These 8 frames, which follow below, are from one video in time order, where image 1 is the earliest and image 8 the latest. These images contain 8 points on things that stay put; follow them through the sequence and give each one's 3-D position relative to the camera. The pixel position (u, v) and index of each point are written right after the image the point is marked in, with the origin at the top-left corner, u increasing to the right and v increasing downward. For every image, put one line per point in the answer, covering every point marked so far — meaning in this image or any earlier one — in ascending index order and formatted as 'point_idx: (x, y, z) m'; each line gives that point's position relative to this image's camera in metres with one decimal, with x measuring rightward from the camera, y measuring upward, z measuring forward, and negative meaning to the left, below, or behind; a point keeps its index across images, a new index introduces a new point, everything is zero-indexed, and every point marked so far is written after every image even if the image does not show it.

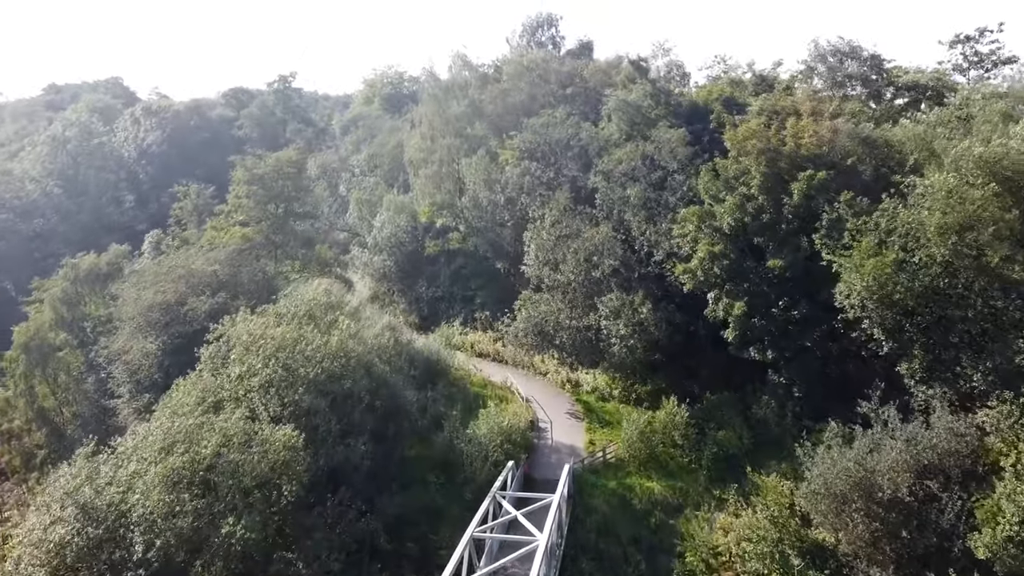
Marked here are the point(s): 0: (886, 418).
0: (+7.9, -2.7, +18.7) m
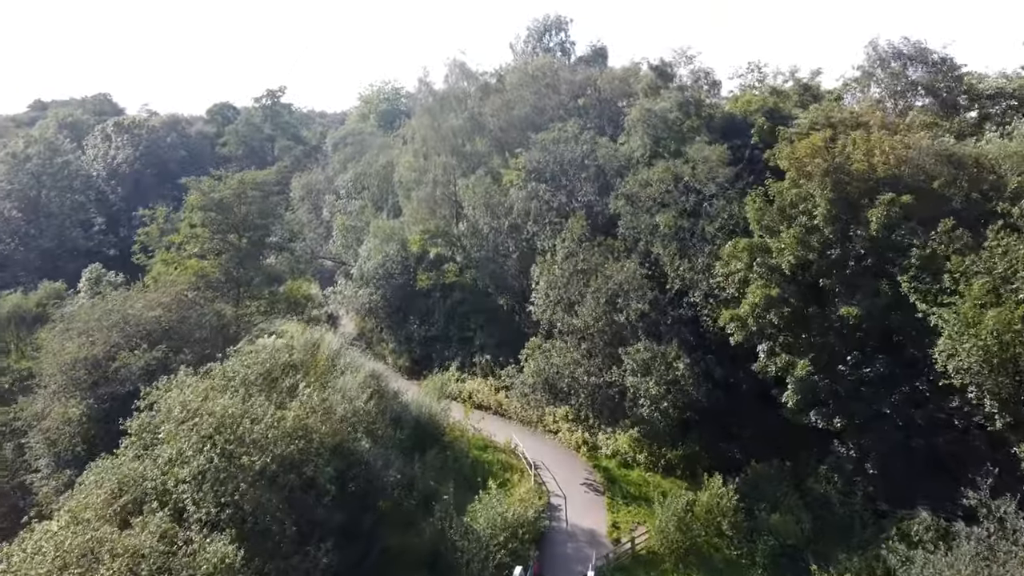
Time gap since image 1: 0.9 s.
0: (+8.0, -3.7, +14.5) m
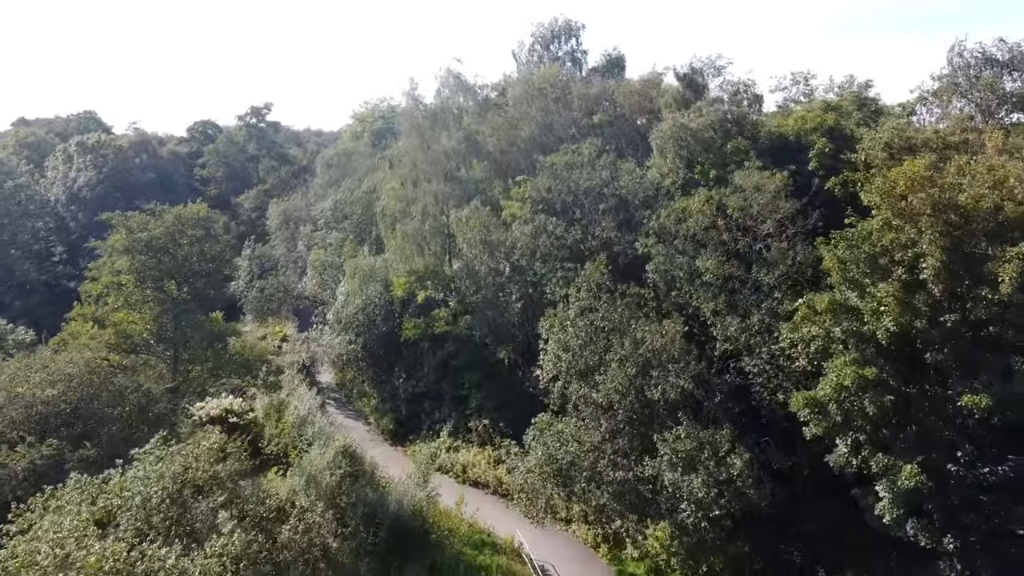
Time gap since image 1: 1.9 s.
0: (+8.1, -4.7, +10.1) m
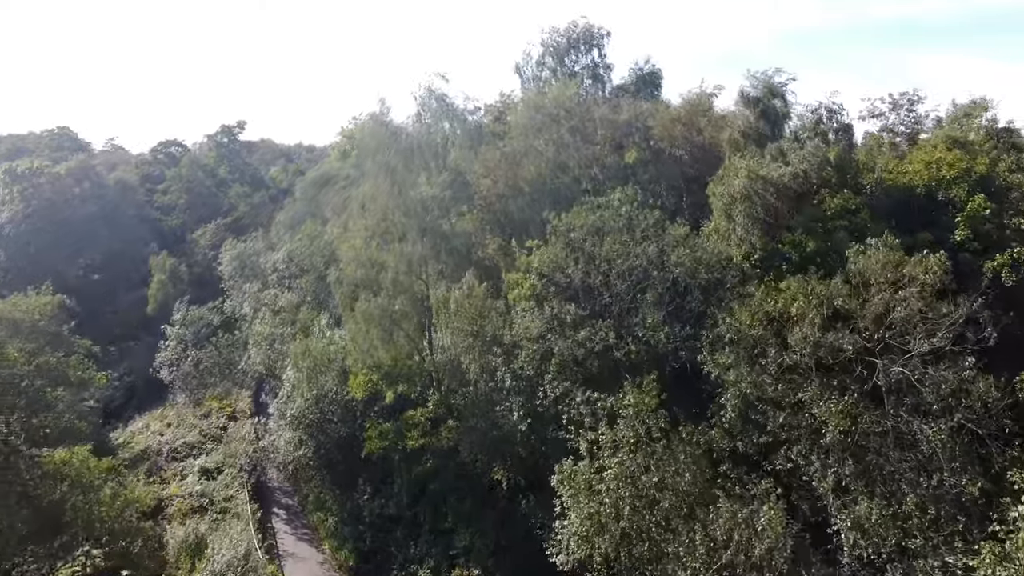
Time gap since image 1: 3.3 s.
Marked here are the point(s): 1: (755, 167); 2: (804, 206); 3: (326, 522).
0: (+8.1, -6.5, +3.9) m
1: (+3.8, +1.8, +13.7) m
2: (+4.4, +1.2, +13.3) m
3: (-4.2, -5.2, +19.9) m
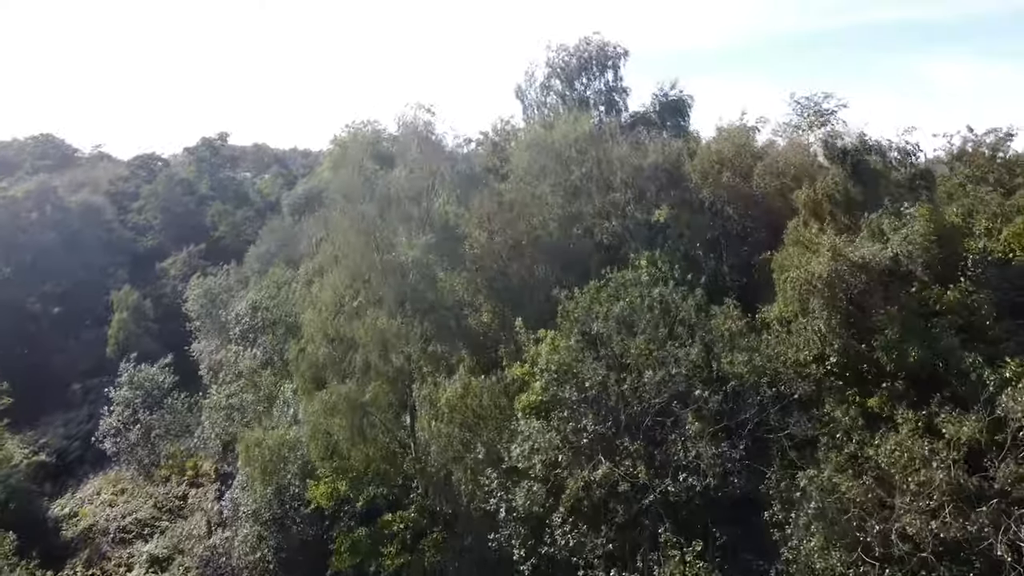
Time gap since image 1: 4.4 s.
0: (+8.1, -7.7, +0.7) m
1: (+3.8, +0.5, +10.5) m
2: (+4.4, 0.0, +10.1) m
3: (-4.2, -6.5, +16.7) m
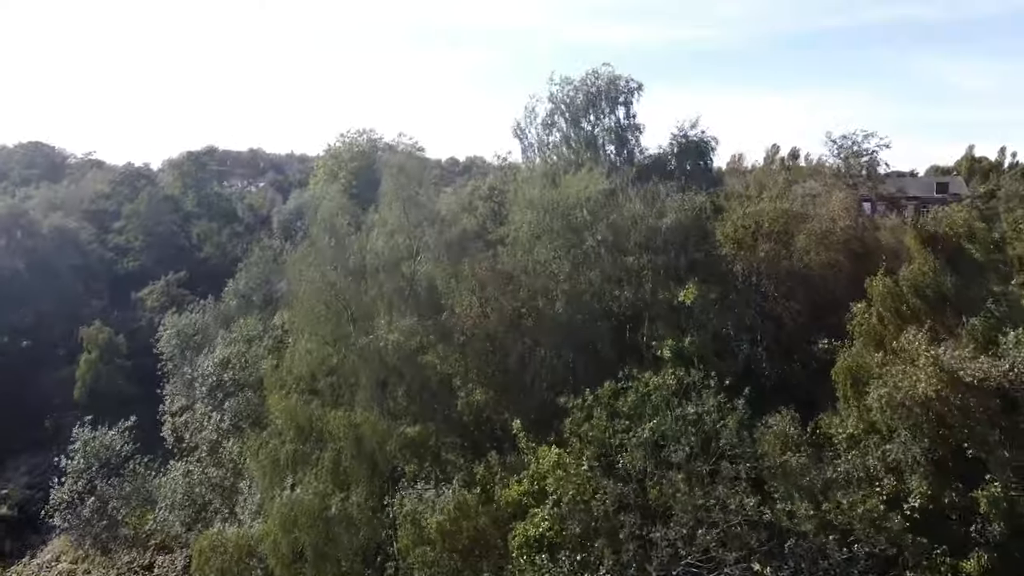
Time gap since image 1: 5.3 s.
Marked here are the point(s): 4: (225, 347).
0: (+8.0, -8.9, -1.4) m
1: (+3.8, -0.6, +8.4) m
2: (+4.4, -1.2, +8.0) m
3: (-4.2, -7.7, +14.6) m
4: (-6.0, -1.1, +19.3) m
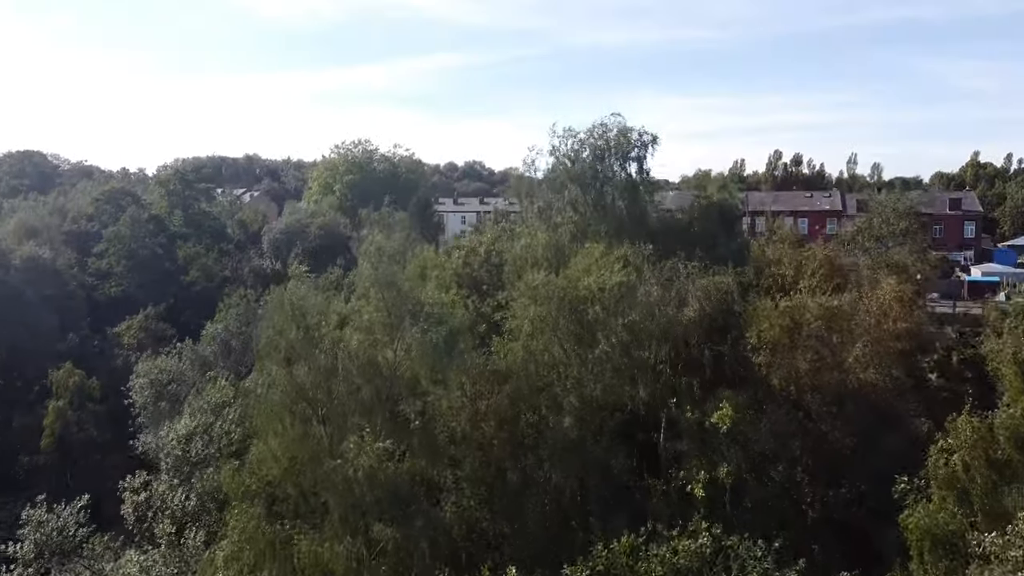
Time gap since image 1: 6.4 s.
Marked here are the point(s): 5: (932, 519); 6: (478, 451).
0: (+8.0, -10.1, -3.2) m
1: (+3.7, -1.8, +6.6) m
2: (+4.3, -2.4, +6.2) m
3: (-4.2, -8.9, +12.8) m
4: (-6.0, -2.4, +17.5) m
5: (+3.6, -2.0, +7.9) m
6: (-0.3, -1.9, +11.2) m
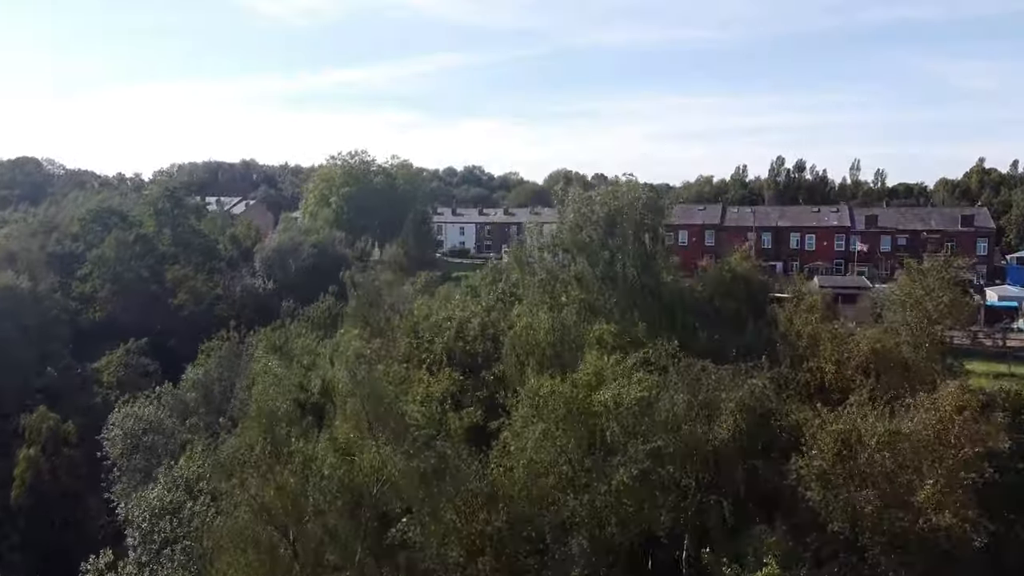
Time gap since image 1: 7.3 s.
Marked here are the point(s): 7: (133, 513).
0: (+8.0, -11.2, -4.7) m
1: (+3.7, -2.9, +5.1) m
2: (+4.3, -3.5, +4.7) m
3: (-4.2, -10.0, +11.3) m
4: (-6.1, -3.5, +16.0) m
5: (+3.6, -3.1, +6.4) m
6: (-0.3, -3.1, +9.7) m
7: (-7.1, -4.3, +16.9) m
